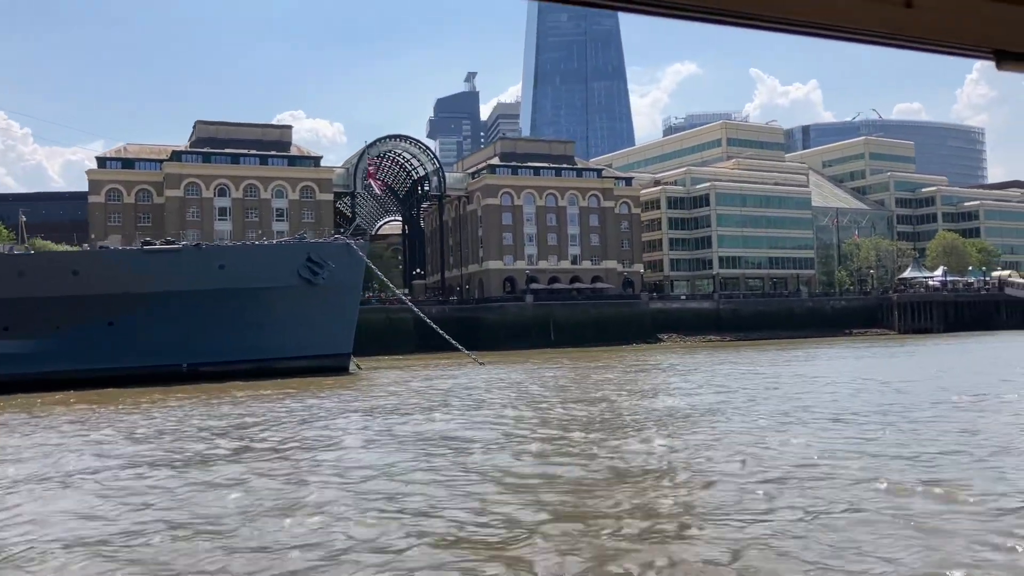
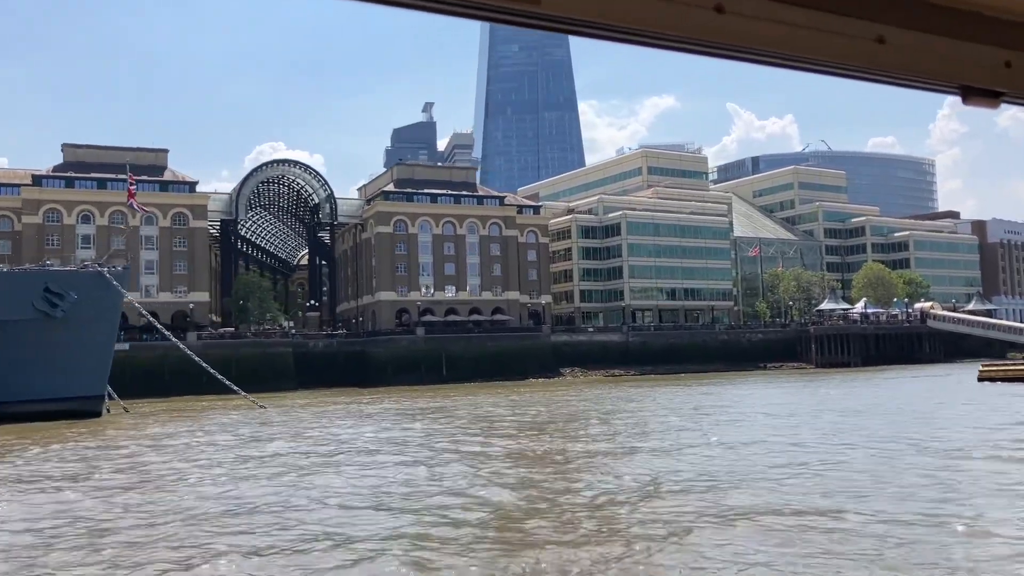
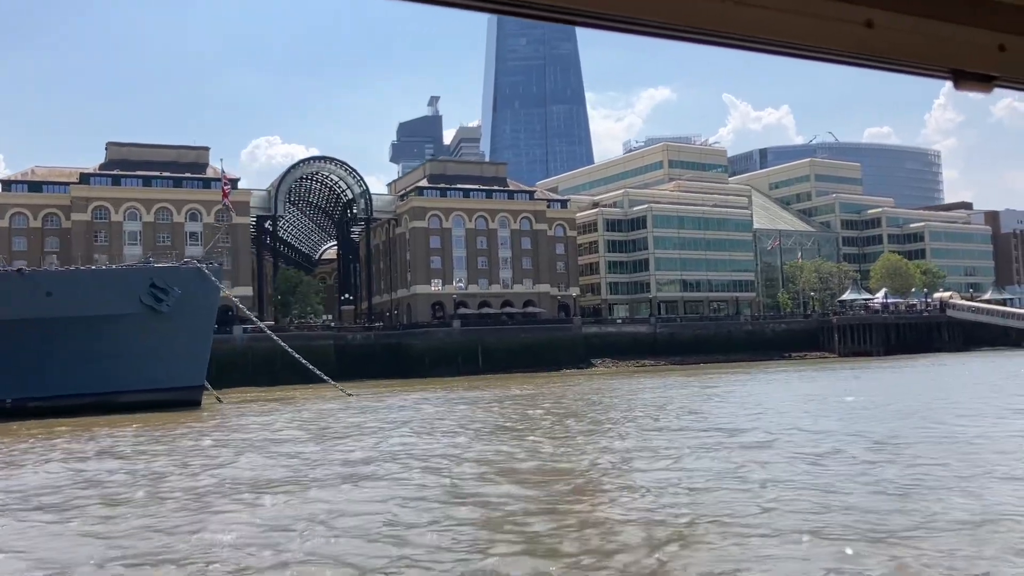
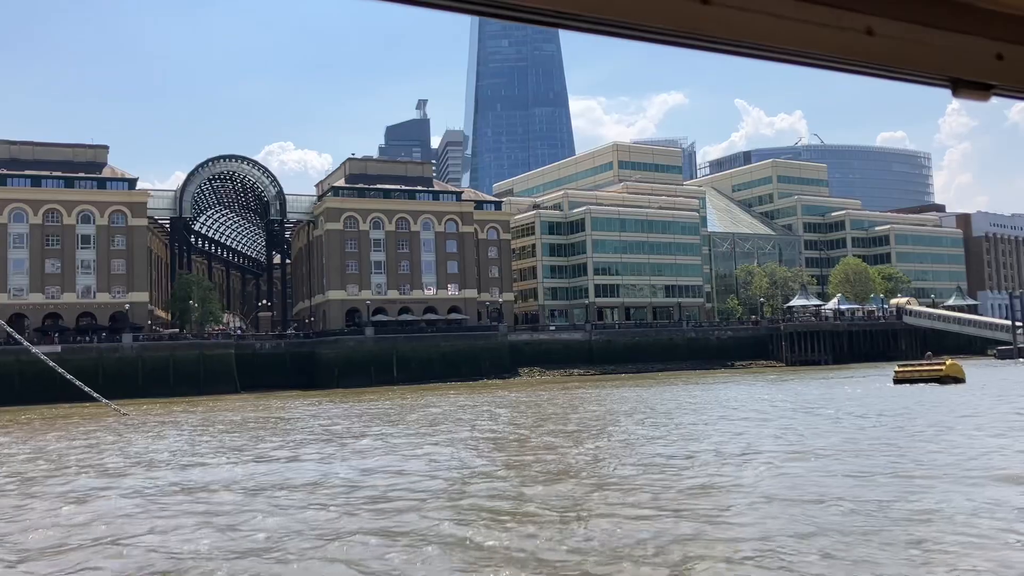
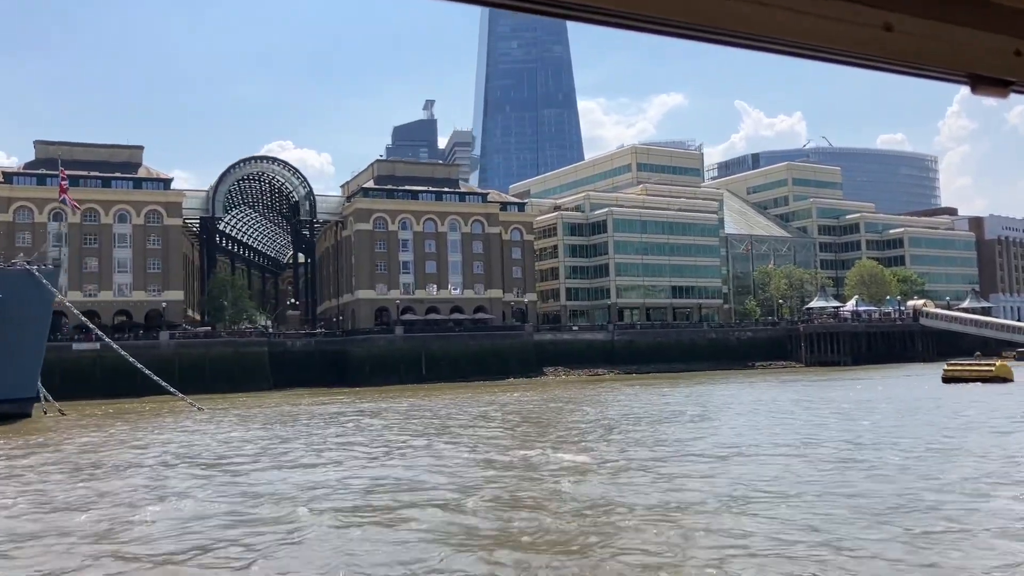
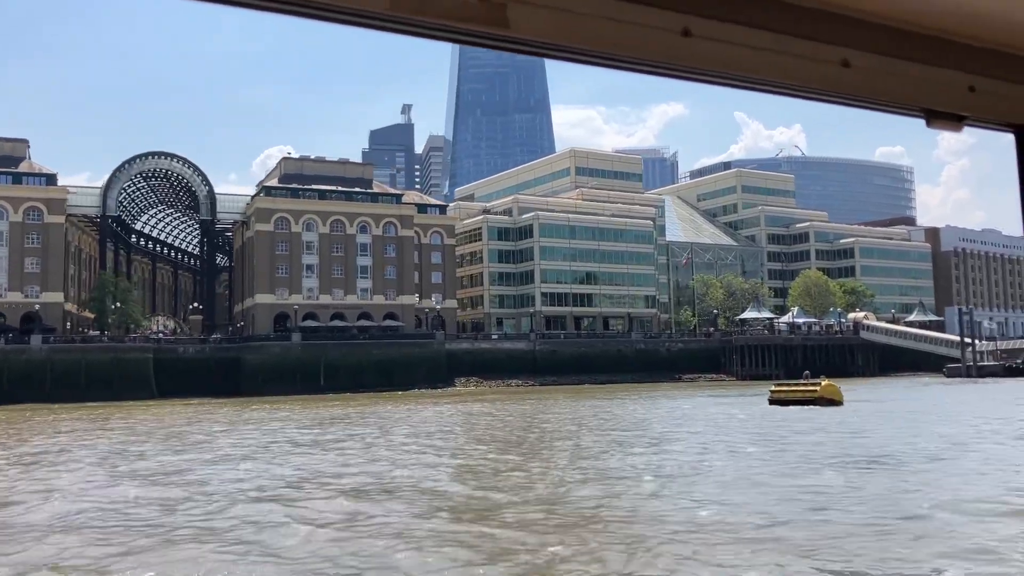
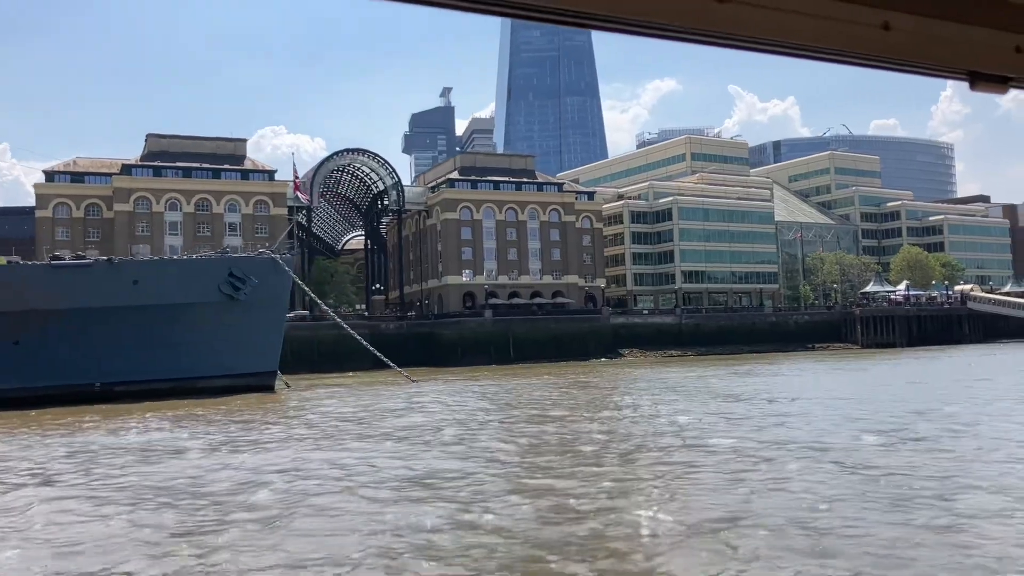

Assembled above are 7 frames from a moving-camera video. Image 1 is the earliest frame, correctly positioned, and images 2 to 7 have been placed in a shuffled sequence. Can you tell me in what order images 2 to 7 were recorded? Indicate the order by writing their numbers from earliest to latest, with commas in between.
7, 3, 2, 5, 4, 6
